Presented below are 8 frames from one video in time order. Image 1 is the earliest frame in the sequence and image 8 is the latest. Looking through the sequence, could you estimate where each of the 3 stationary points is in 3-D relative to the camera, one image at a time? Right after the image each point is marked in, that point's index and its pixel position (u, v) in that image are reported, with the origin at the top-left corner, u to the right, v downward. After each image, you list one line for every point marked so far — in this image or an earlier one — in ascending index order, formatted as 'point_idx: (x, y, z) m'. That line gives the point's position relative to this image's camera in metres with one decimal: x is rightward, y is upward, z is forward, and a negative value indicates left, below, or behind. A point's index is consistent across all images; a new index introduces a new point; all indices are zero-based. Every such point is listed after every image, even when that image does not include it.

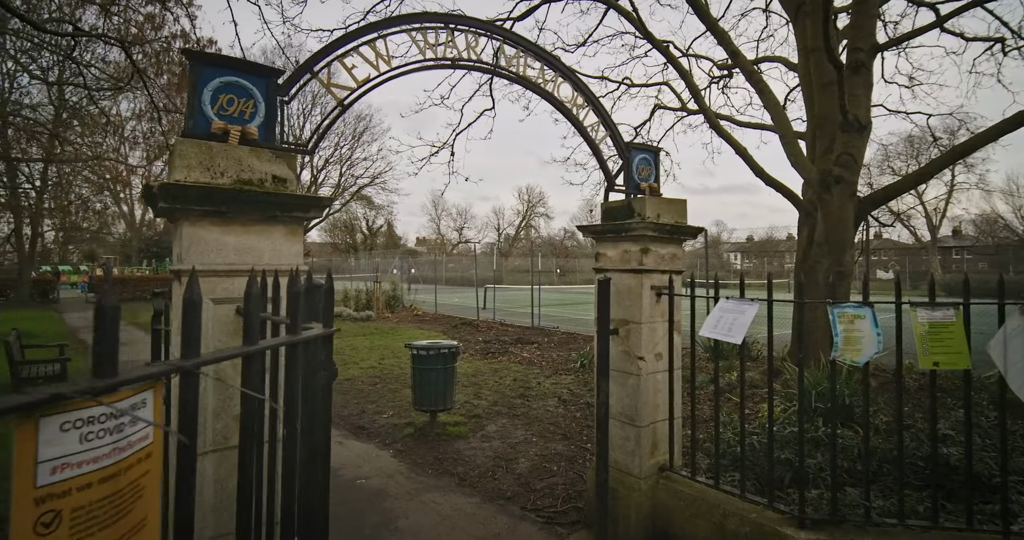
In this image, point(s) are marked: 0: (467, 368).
0: (-0.8, -1.8, +10.0) m
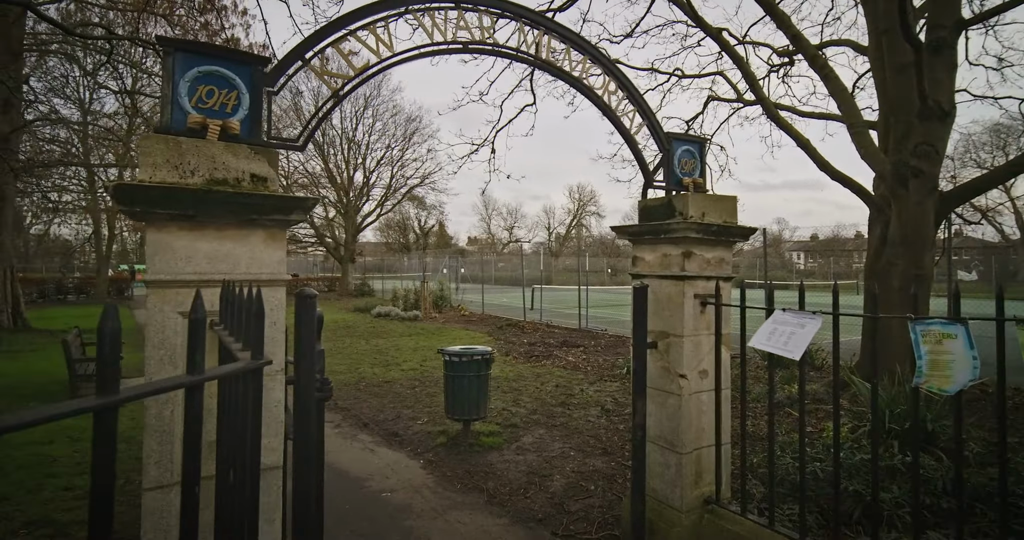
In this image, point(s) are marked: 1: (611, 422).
0: (-0.1, -1.8, +9.8) m
1: (+1.1, -1.8, +6.4) m
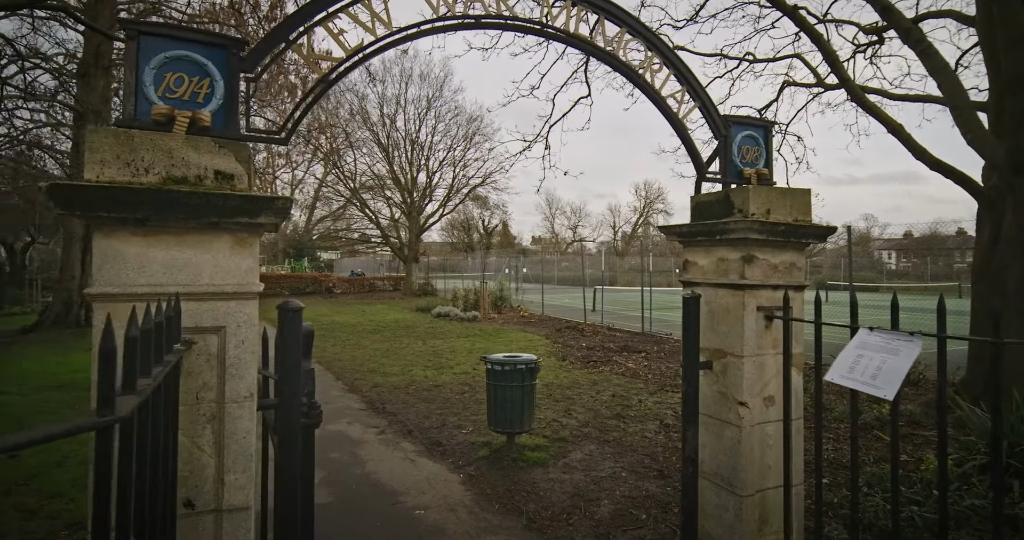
0: (+0.9, -1.8, +9.4) m
1: (+1.7, -1.8, +5.8) m
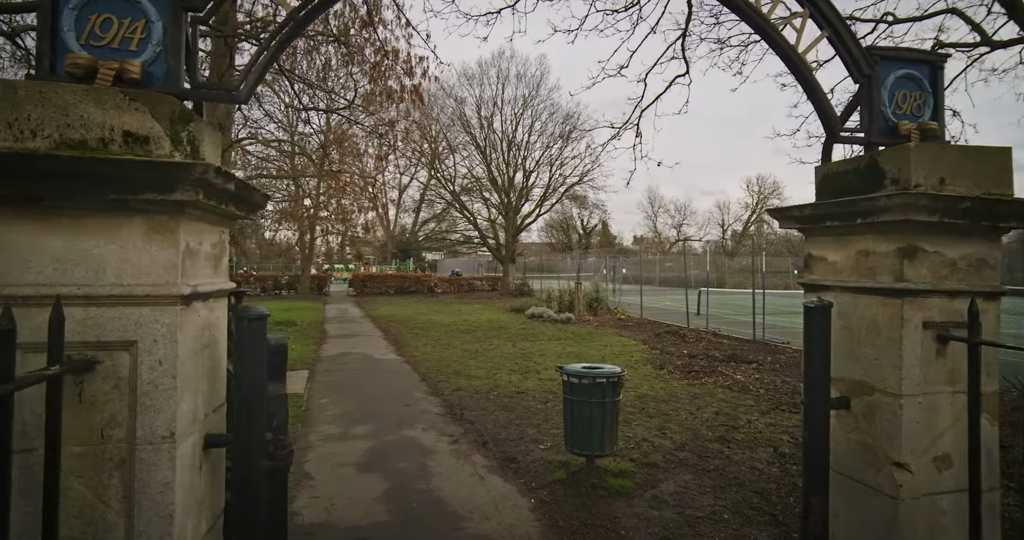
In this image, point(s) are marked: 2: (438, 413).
0: (+2.3, -1.8, +8.5) m
1: (+2.4, -1.8, +4.9) m
2: (-1.0, -1.9, +7.1) m
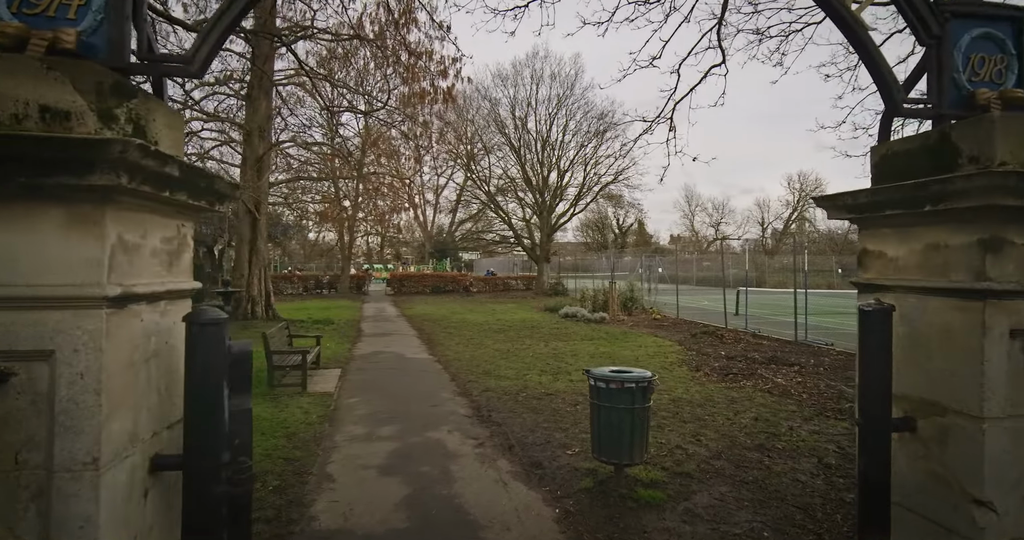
0: (+2.7, -1.8, +8.1) m
1: (+2.6, -1.8, +4.5) m
2: (-0.6, -1.8, +7.0) m
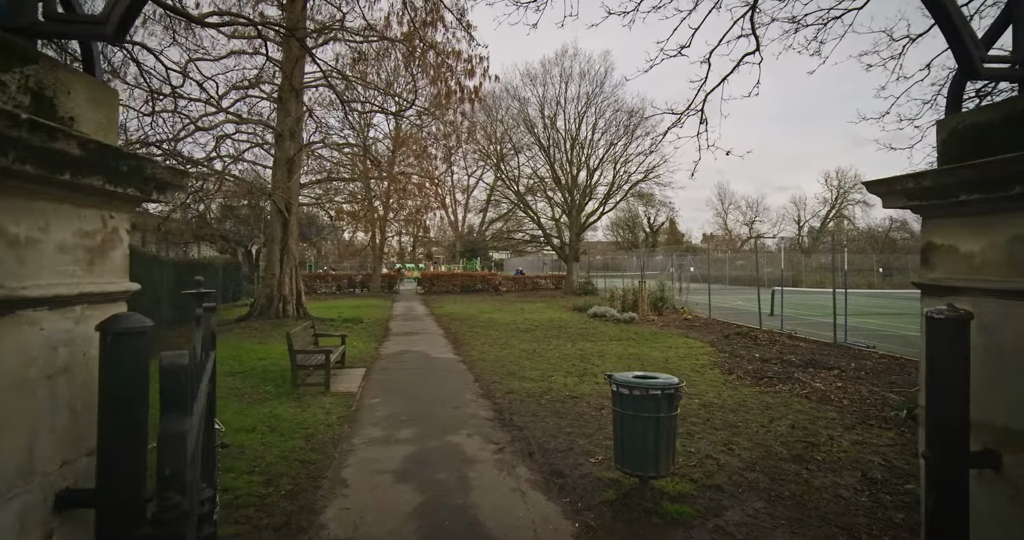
0: (+3.1, -1.8, +7.8) m
1: (+2.8, -1.8, +4.2) m
2: (-0.3, -1.8, +6.8) m
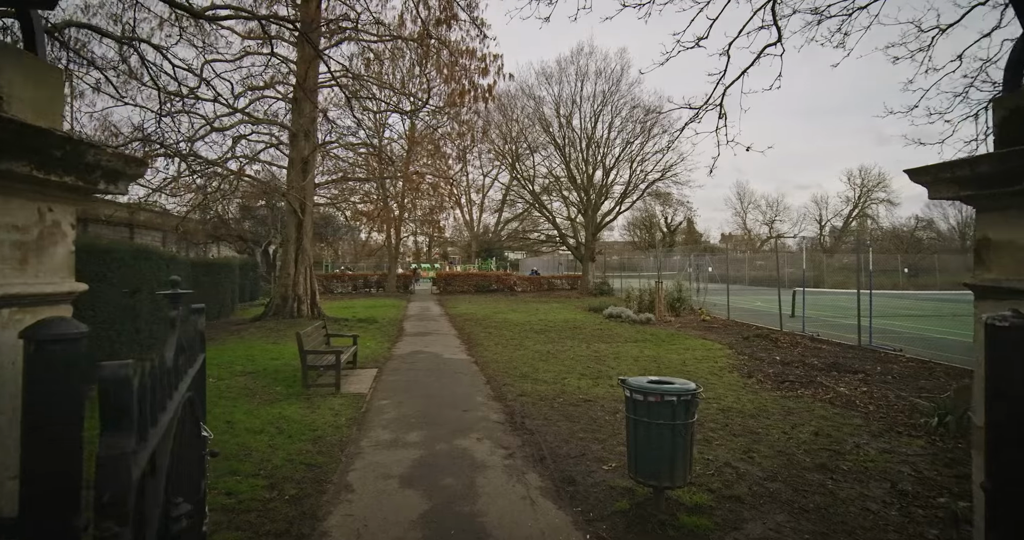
0: (+3.2, -1.8, +7.5) m
1: (+2.8, -1.8, +3.9) m
2: (-0.2, -1.8, +6.6) m
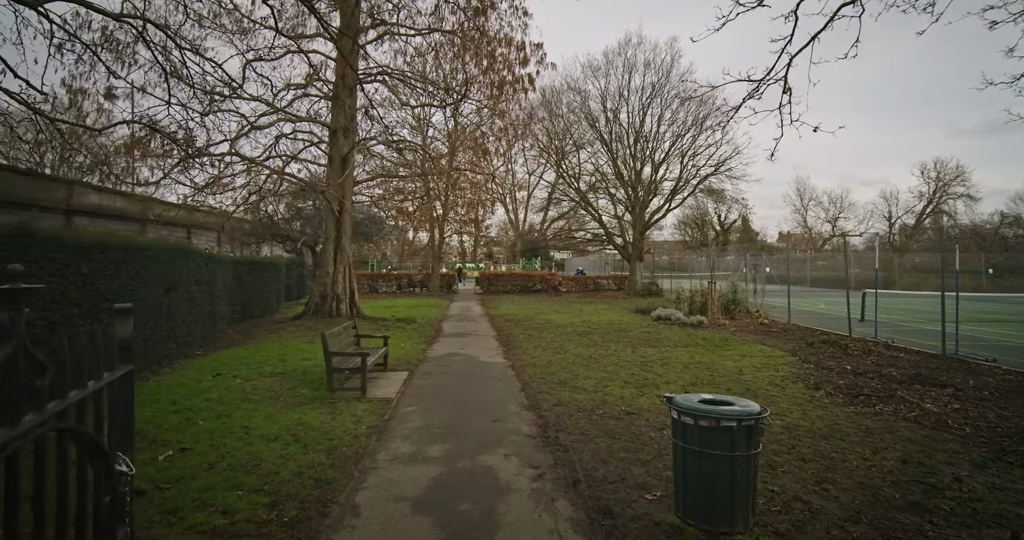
0: (+3.7, -1.8, +6.6) m
1: (+3.0, -1.8, +3.0) m
2: (+0.2, -1.8, +6.0) m
